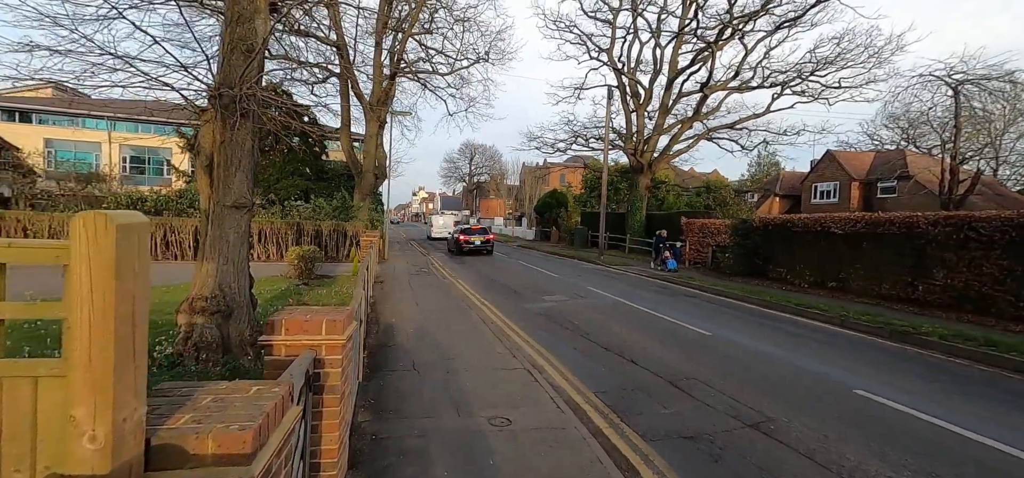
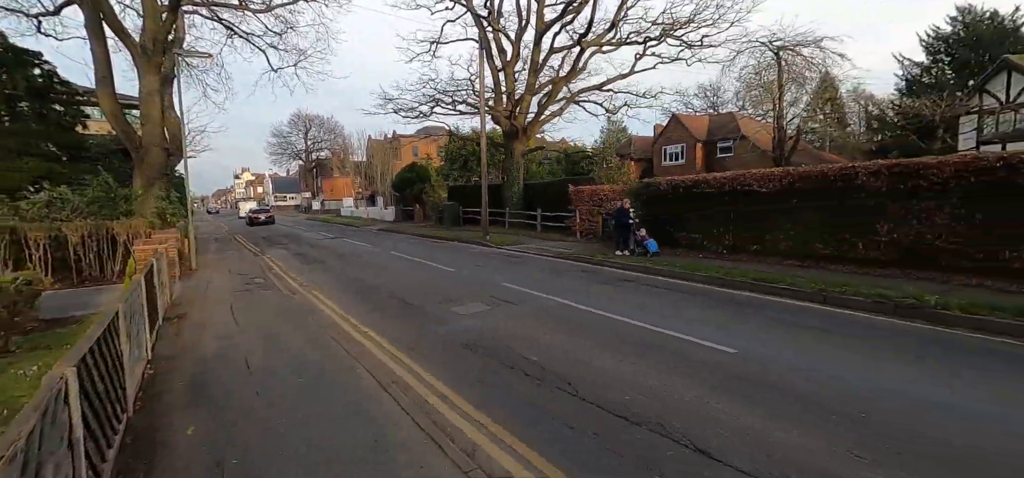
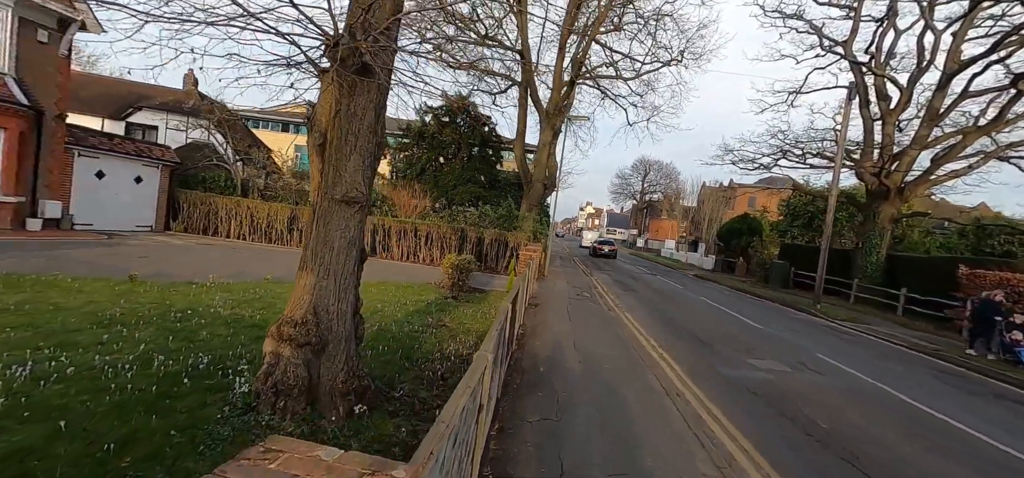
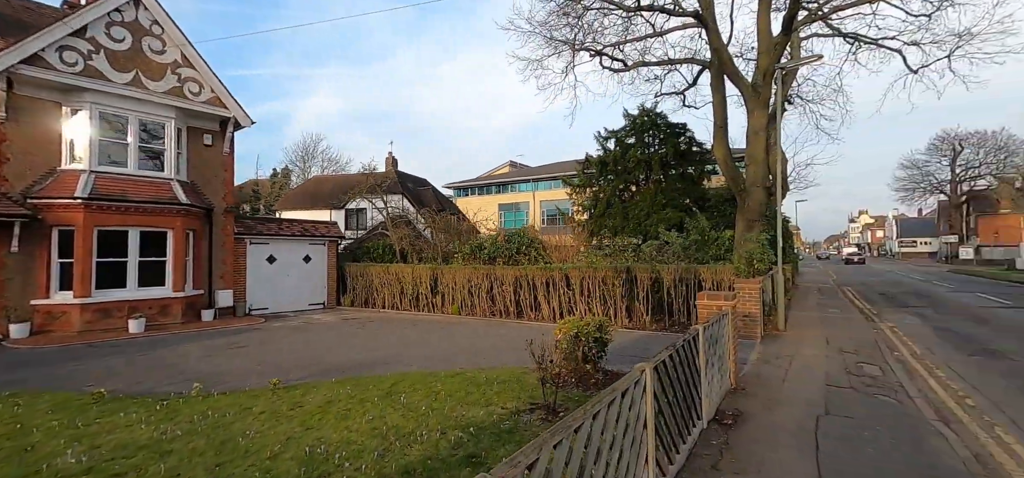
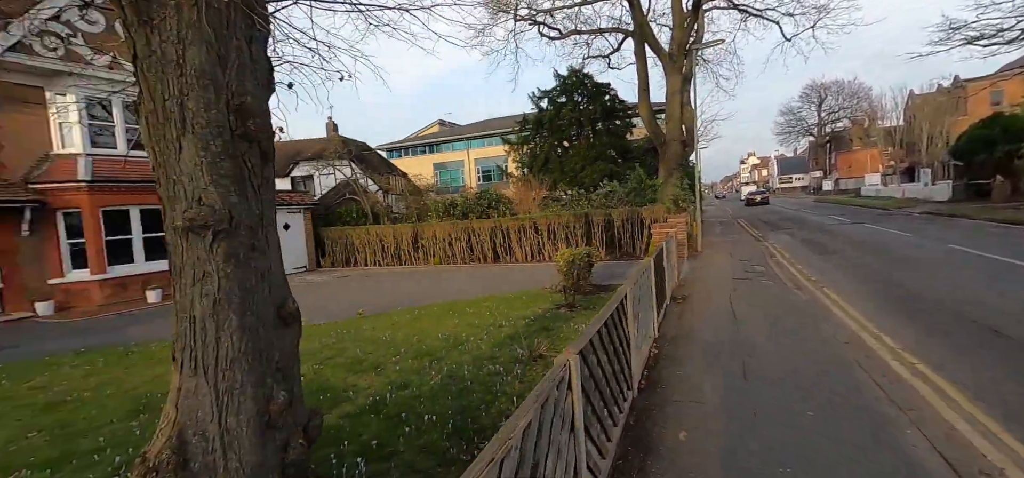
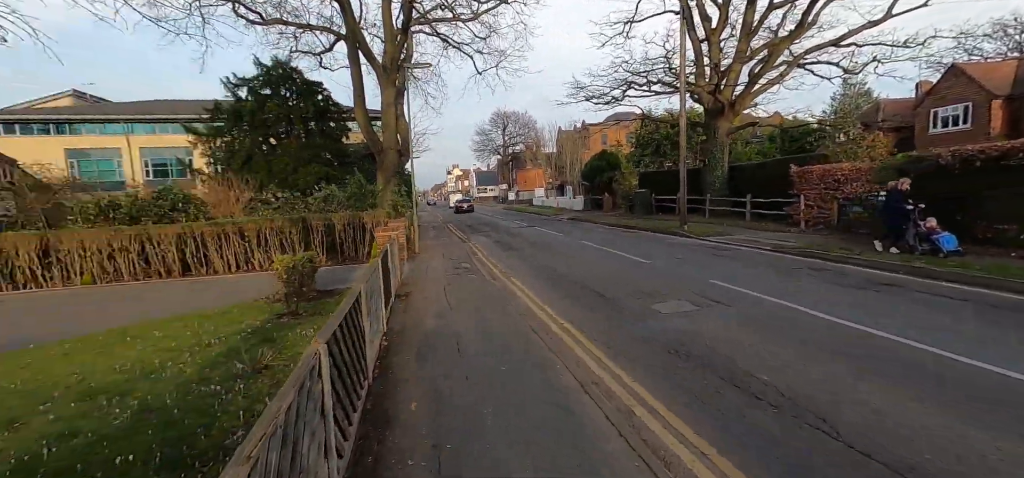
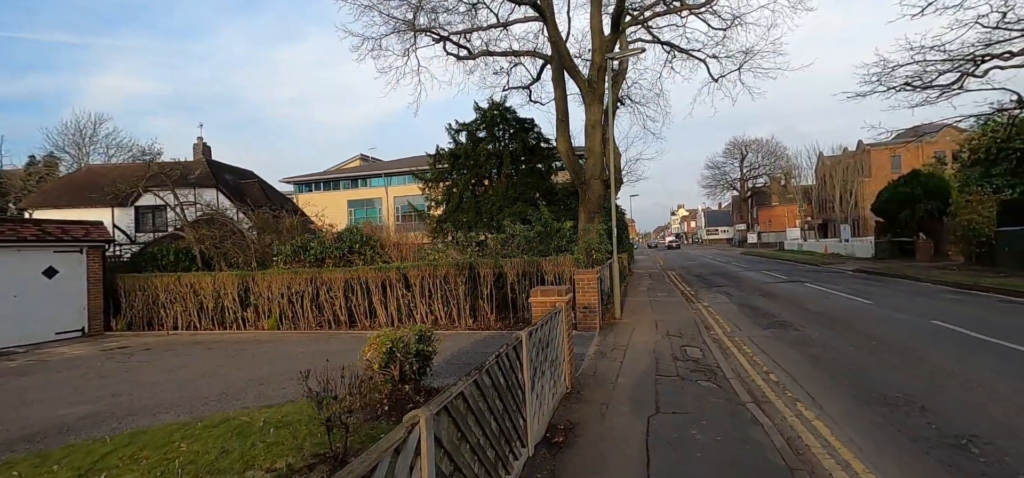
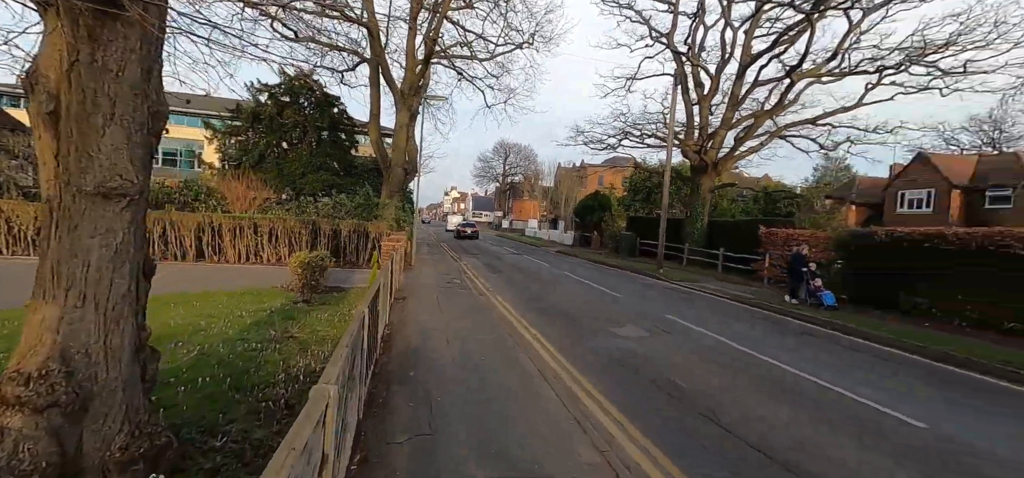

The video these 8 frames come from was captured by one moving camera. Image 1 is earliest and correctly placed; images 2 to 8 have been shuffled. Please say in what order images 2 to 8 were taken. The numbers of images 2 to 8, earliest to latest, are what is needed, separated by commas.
3, 8, 2, 6, 5, 4, 7
